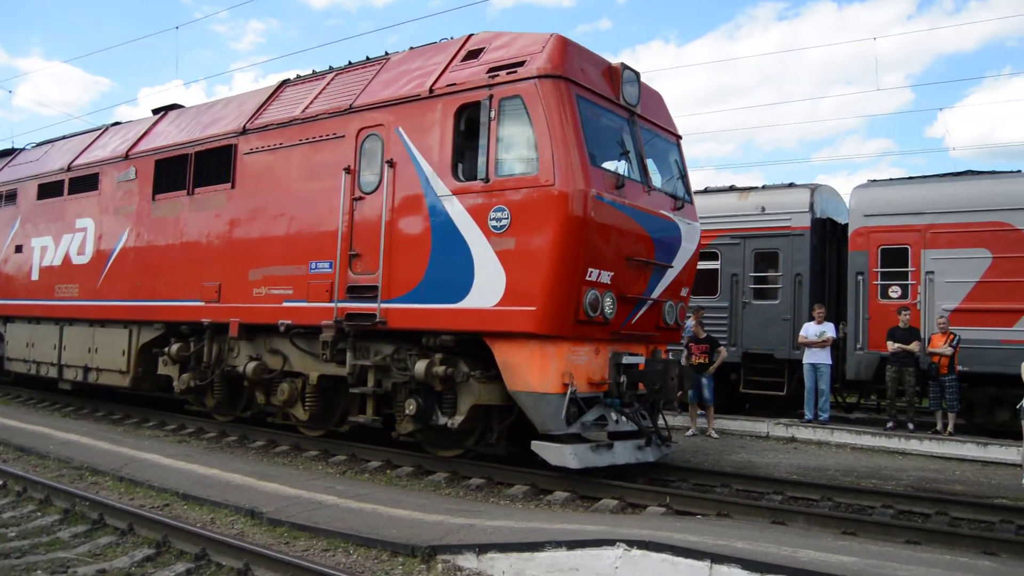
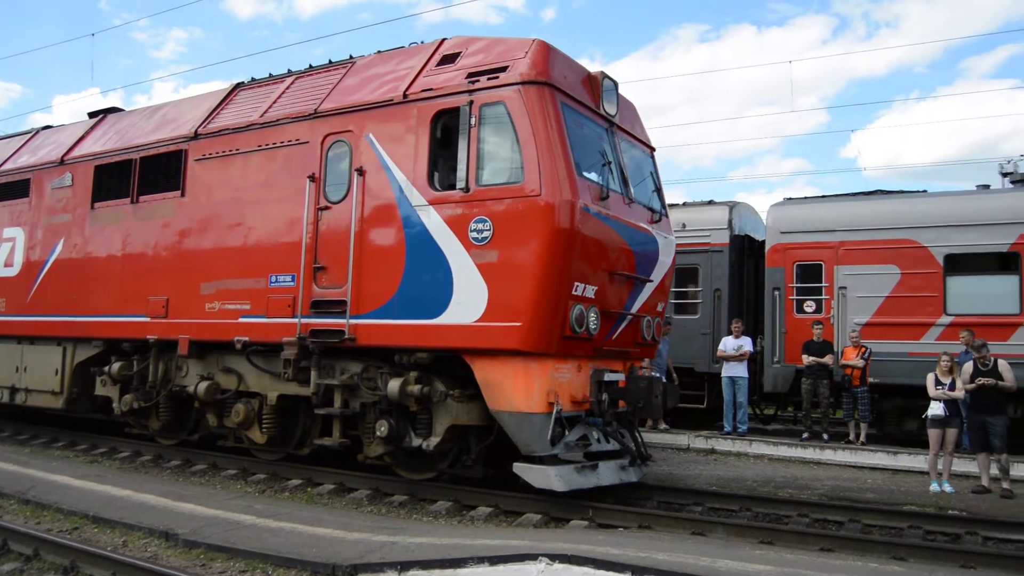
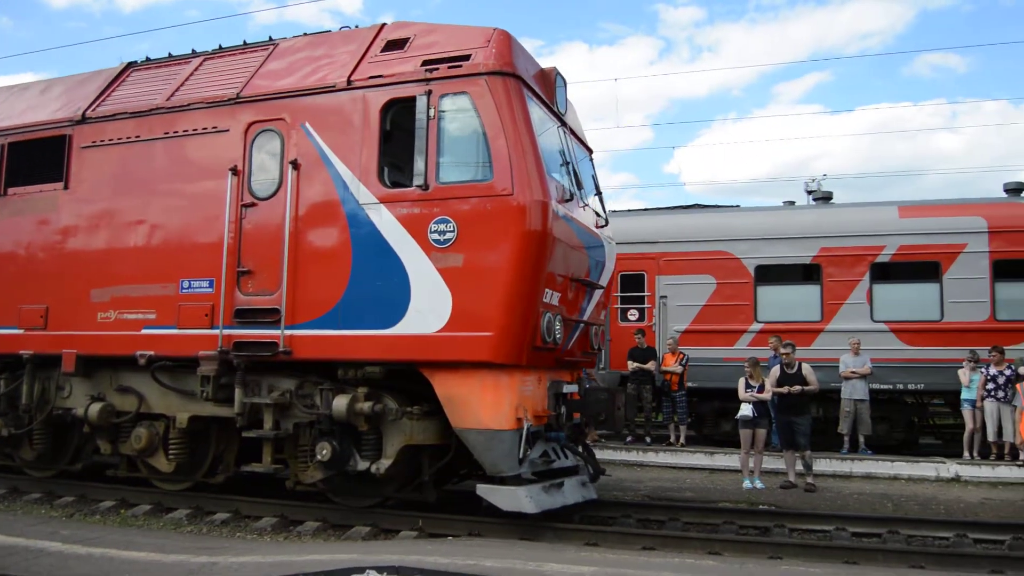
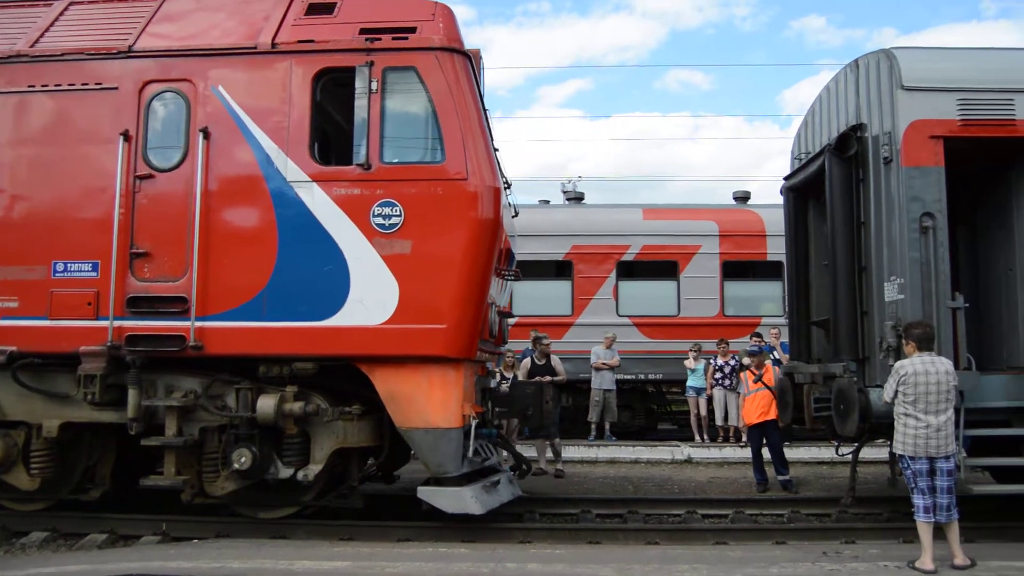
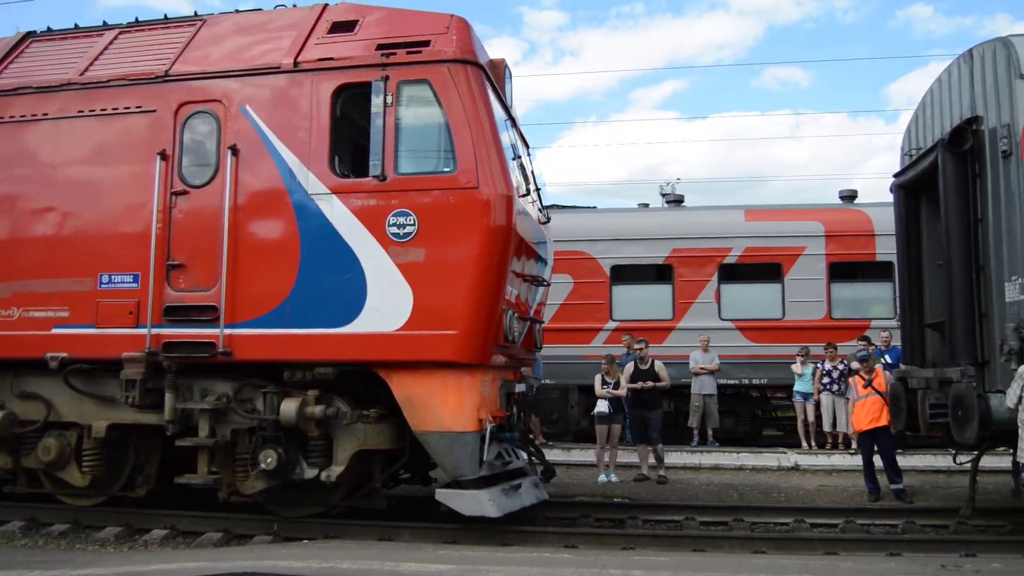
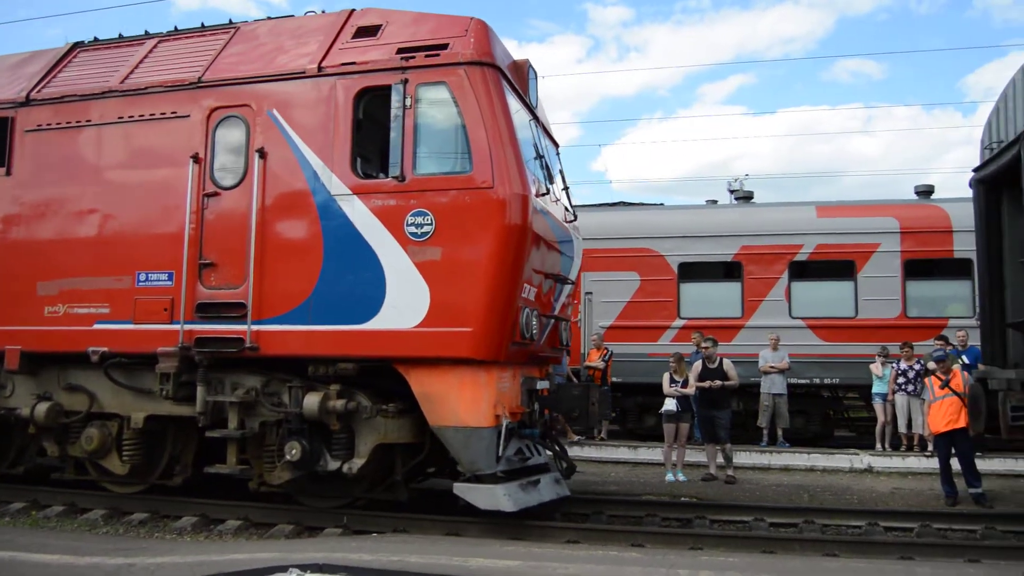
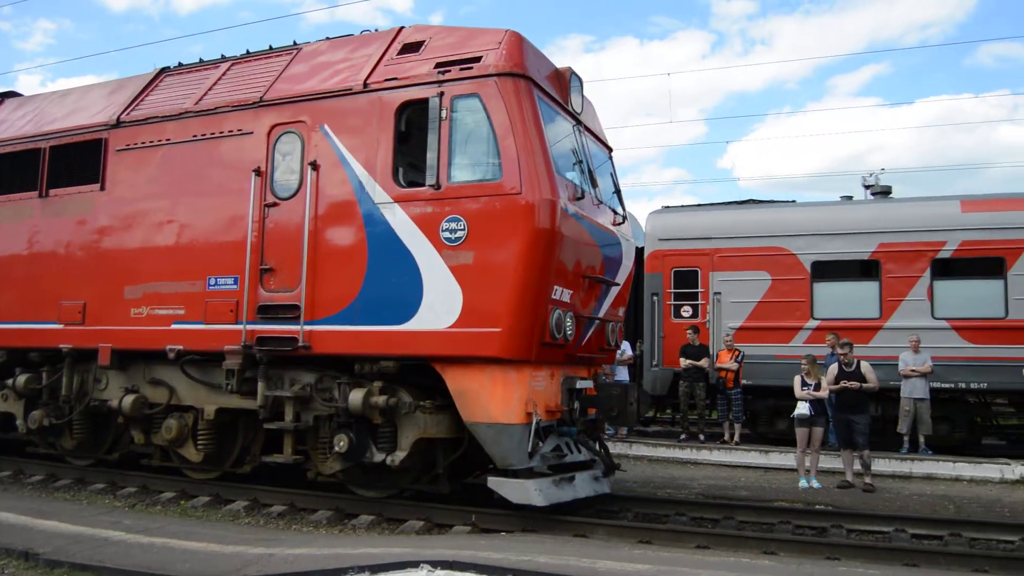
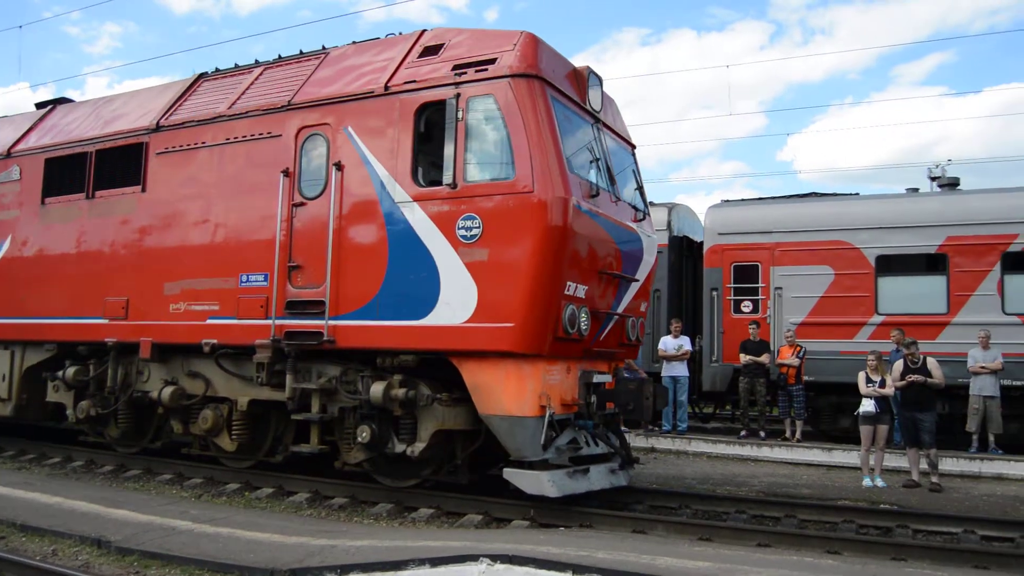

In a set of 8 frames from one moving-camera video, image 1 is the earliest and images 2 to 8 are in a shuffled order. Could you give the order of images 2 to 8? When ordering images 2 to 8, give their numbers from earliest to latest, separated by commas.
2, 8, 7, 3, 6, 5, 4
